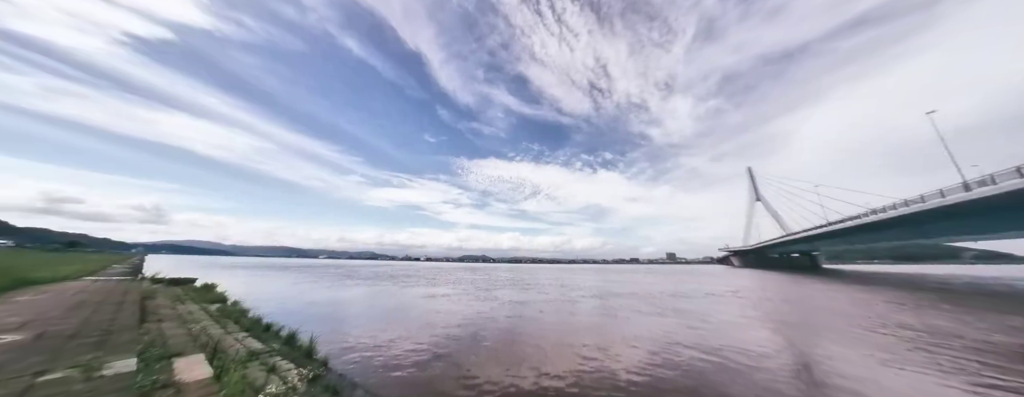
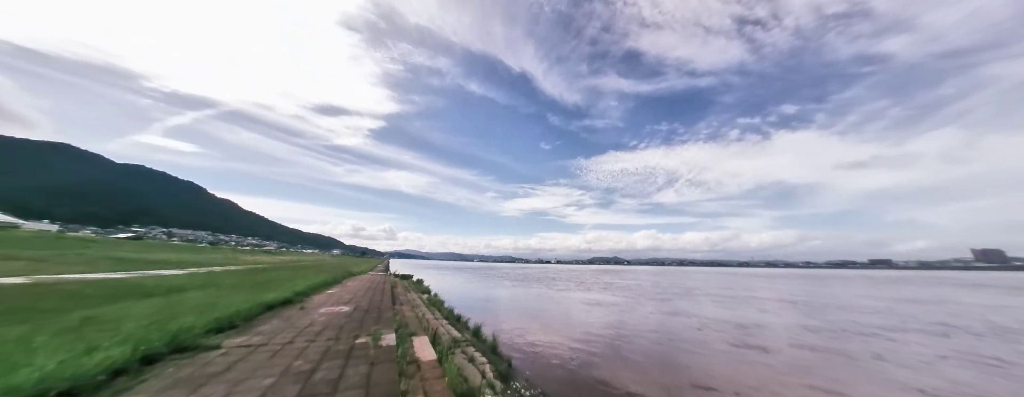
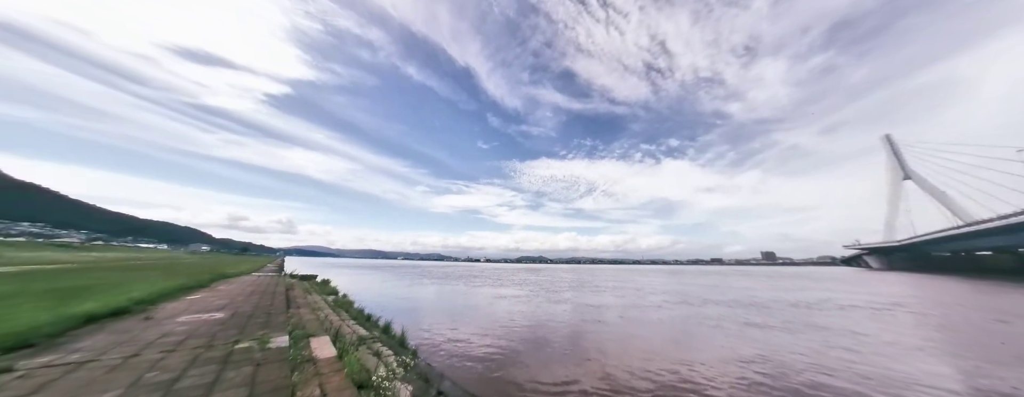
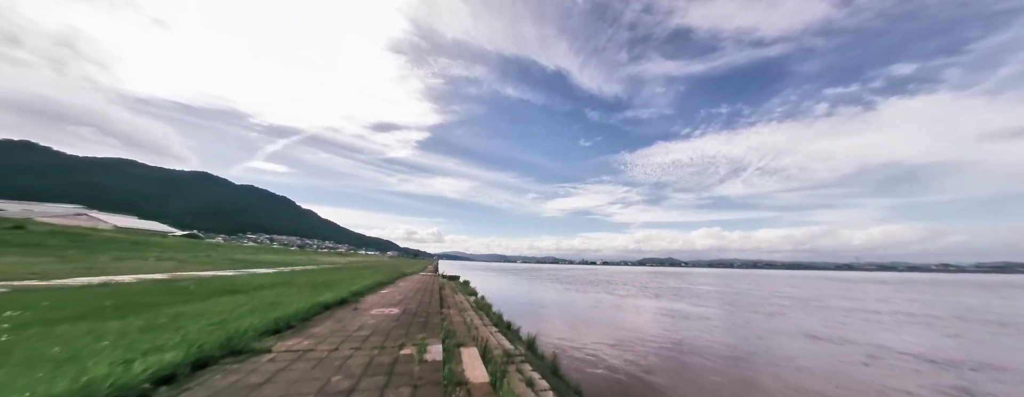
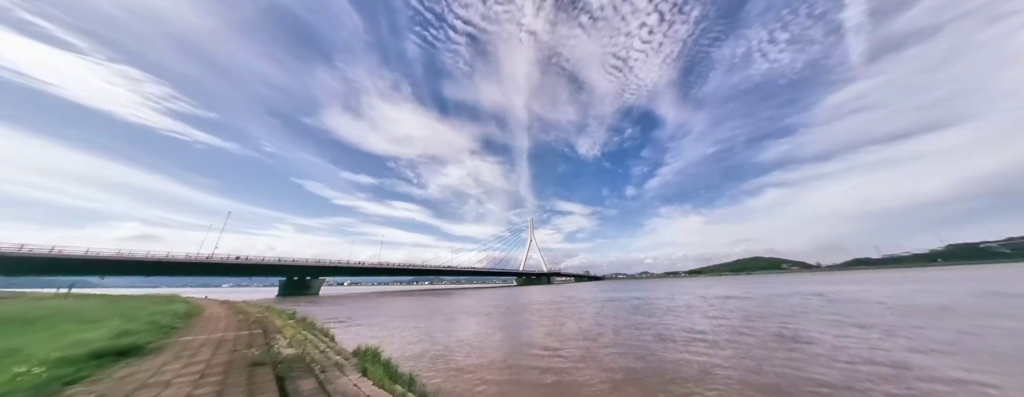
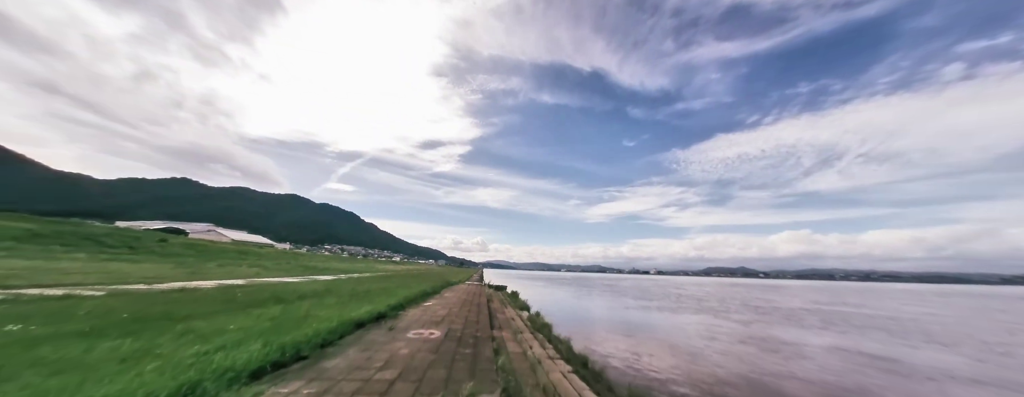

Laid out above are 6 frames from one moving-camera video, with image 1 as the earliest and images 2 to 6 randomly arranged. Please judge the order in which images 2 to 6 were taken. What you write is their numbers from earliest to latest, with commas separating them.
3, 2, 4, 6, 5
